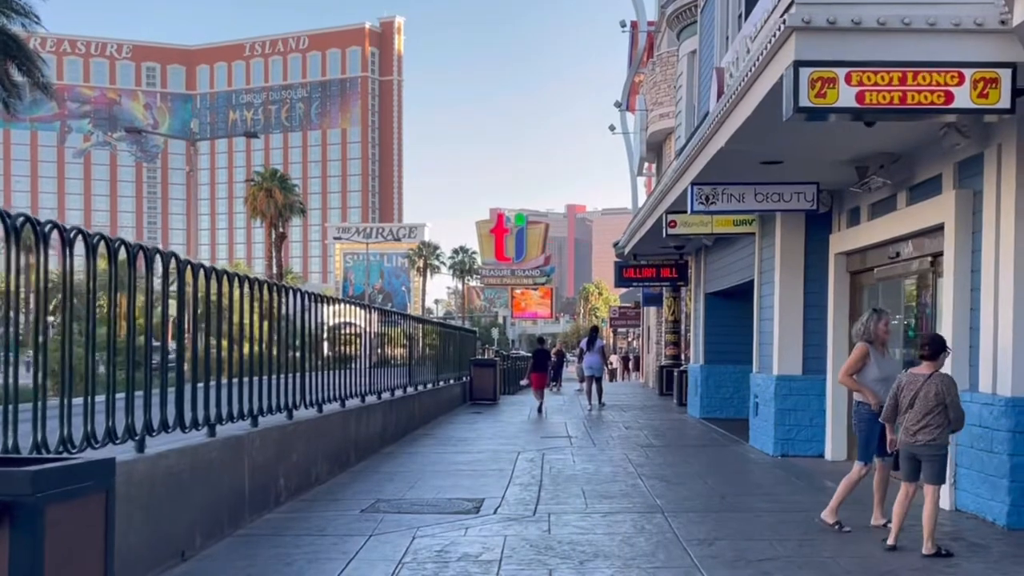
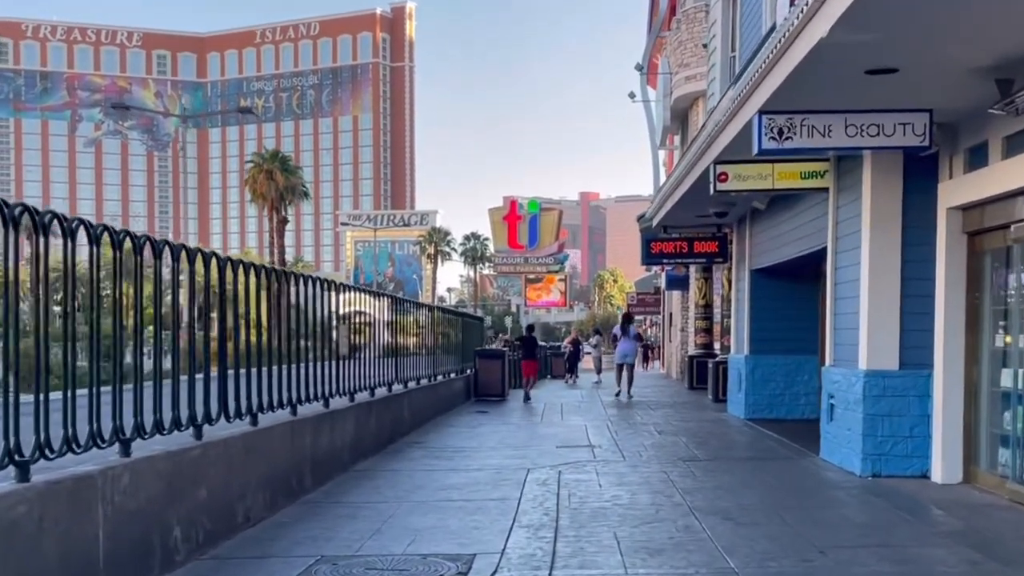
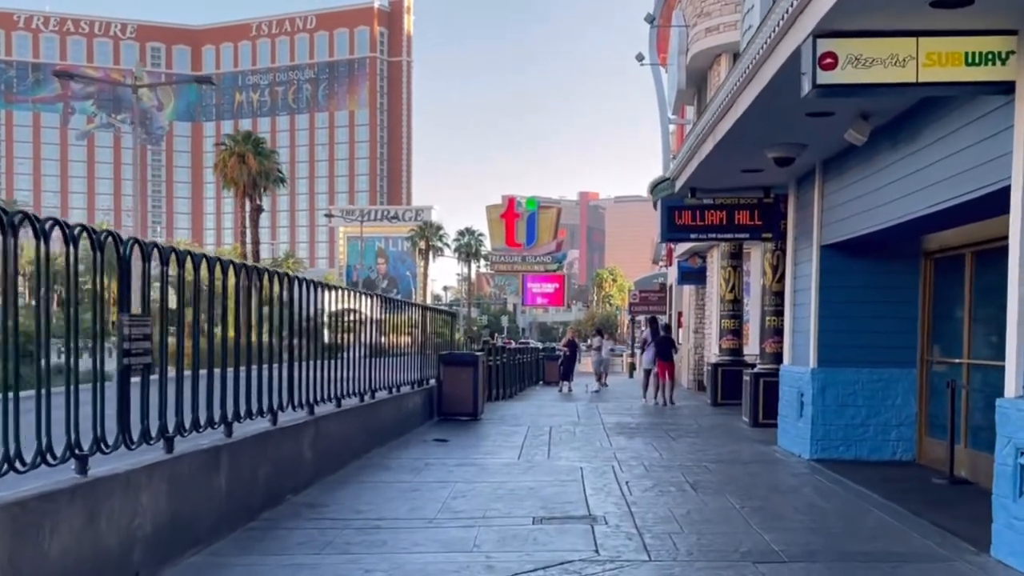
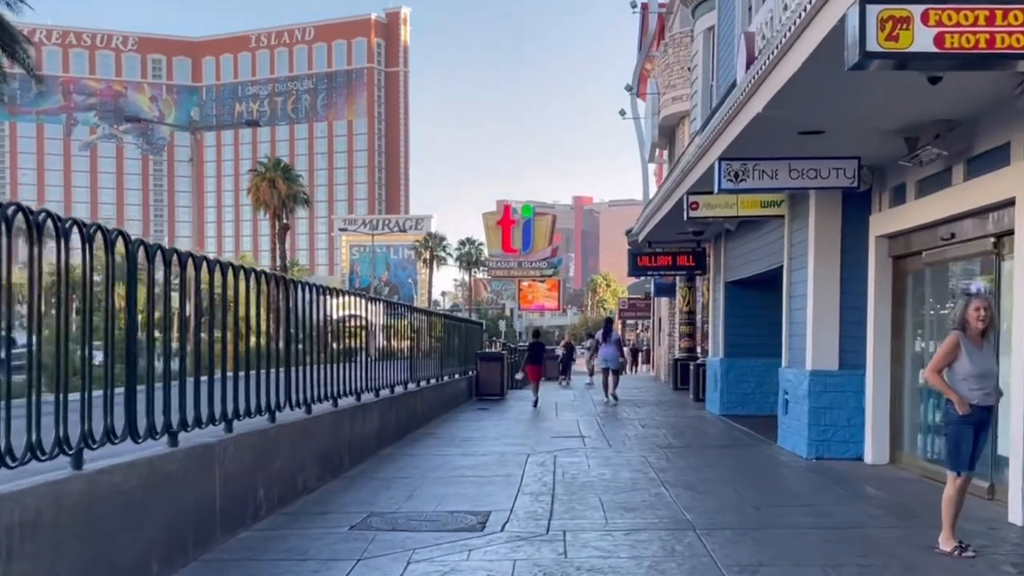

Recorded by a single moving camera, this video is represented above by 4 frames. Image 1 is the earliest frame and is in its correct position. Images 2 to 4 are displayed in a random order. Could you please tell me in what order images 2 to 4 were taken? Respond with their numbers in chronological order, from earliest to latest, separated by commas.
4, 2, 3
